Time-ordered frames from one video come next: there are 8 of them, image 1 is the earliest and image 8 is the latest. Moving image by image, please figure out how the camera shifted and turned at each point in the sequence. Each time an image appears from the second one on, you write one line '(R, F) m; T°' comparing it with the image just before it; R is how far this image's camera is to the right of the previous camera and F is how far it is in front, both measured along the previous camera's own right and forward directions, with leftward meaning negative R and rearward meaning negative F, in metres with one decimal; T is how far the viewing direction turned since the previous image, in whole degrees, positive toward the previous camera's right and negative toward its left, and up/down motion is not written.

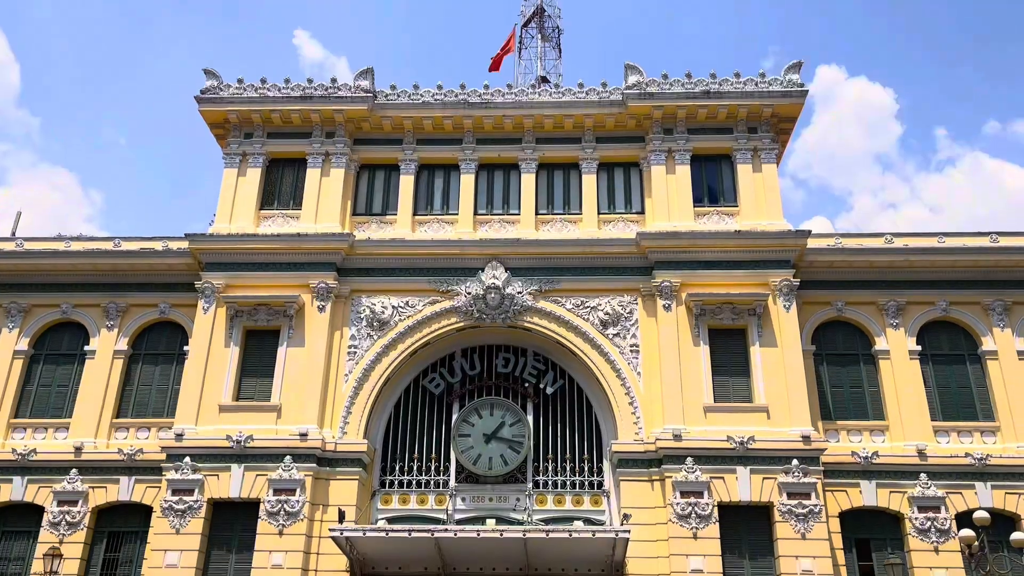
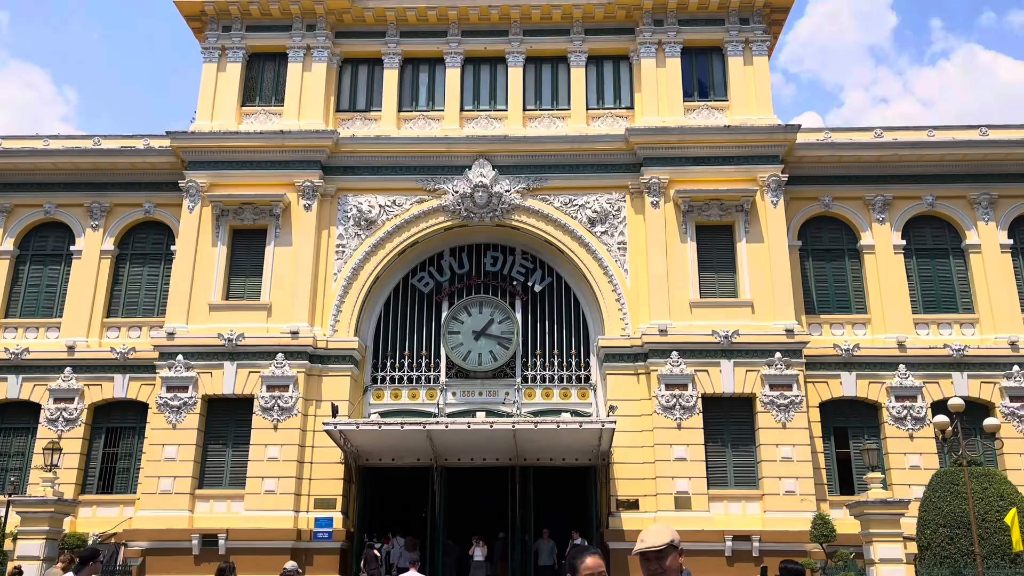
(0.0, 0.0) m; +1°
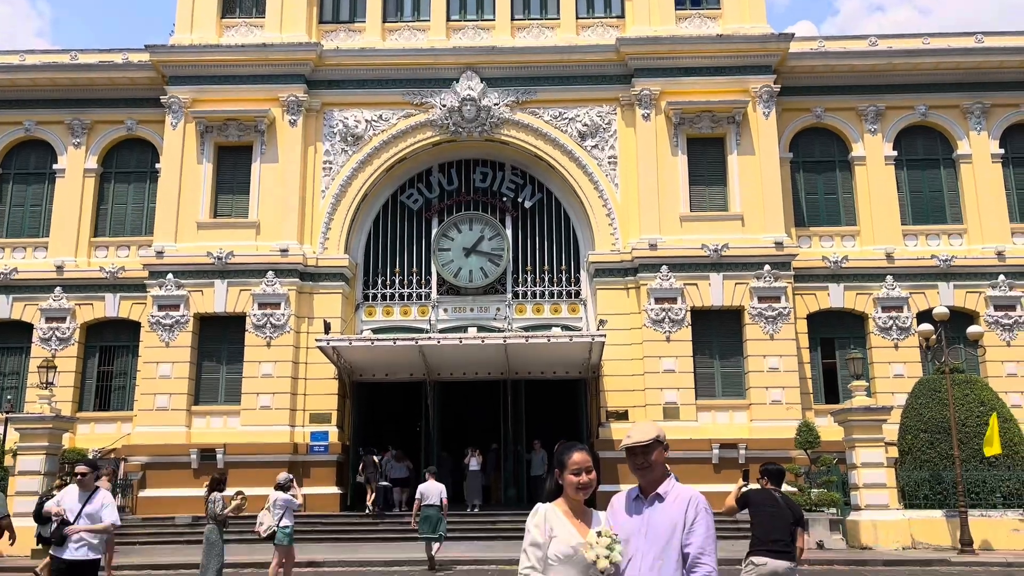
(0.0, 0.0) m; +1°
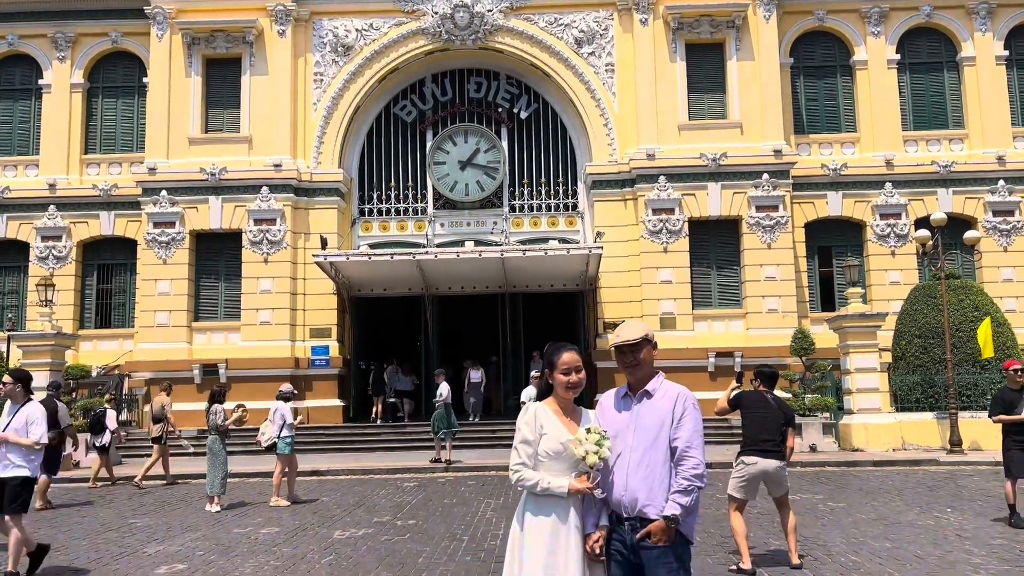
(+0.1, 0.0) m; 0°
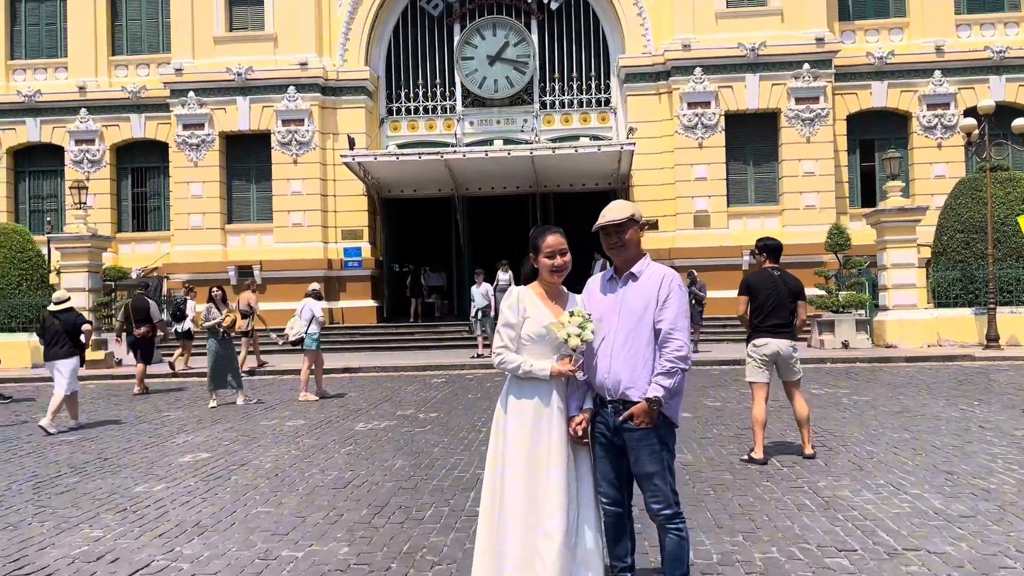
(+0.3, +0.1) m; -3°
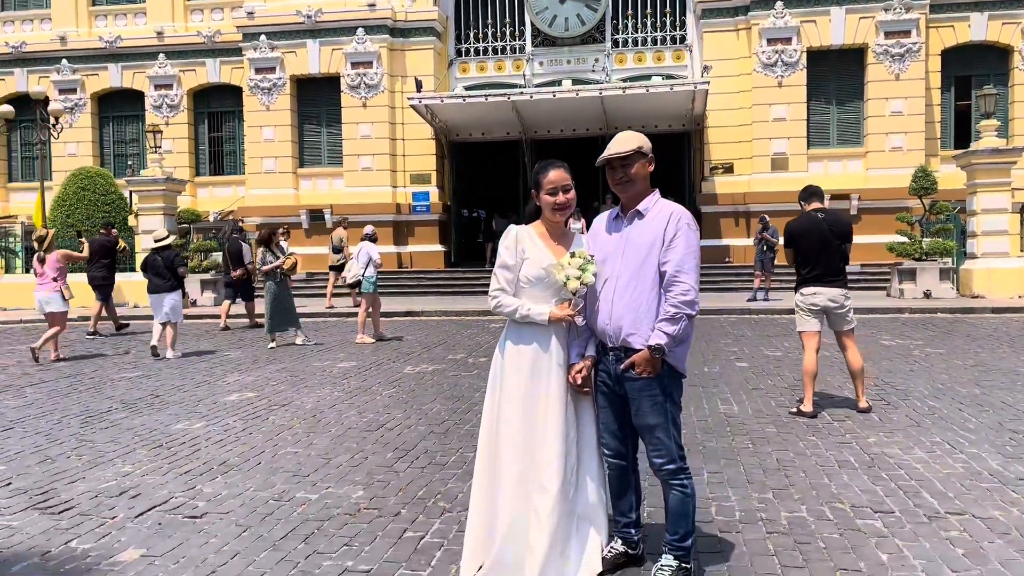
(+0.4, +0.3) m; -5°
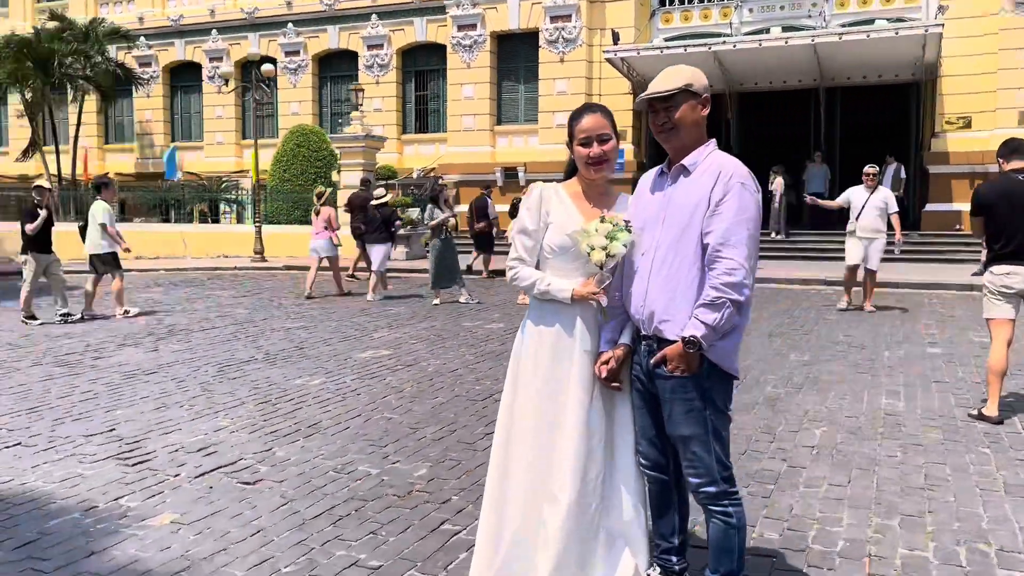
(+0.7, +0.7) m; -14°
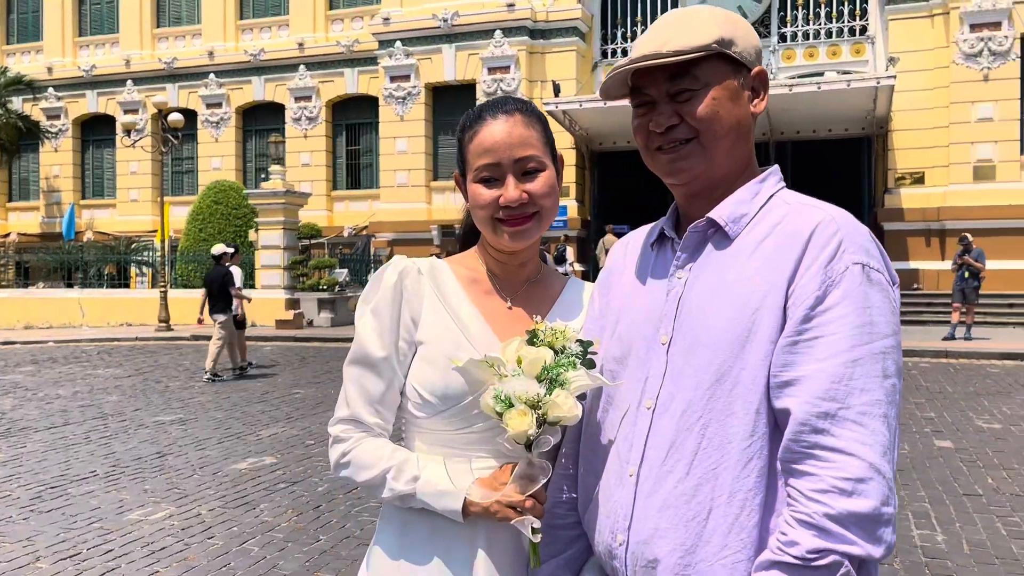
(+0.2, +1.7) m; +4°
